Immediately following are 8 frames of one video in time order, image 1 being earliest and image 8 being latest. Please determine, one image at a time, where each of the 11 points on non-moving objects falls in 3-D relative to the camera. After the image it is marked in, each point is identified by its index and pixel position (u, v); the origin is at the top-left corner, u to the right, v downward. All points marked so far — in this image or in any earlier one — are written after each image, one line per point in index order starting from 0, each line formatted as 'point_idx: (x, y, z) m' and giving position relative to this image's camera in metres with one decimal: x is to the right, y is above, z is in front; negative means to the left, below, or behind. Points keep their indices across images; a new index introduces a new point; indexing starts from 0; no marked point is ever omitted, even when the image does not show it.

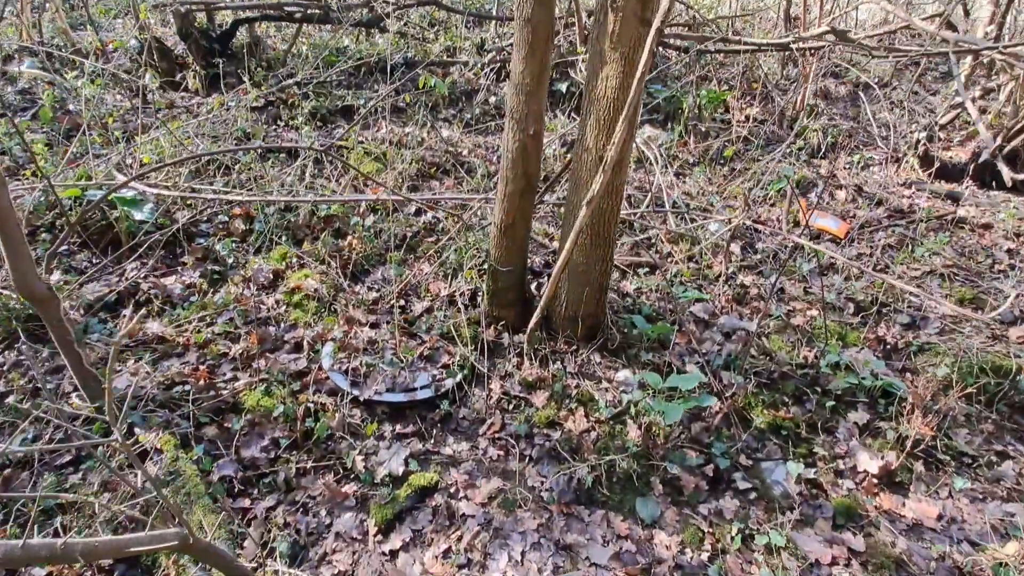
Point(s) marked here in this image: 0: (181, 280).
0: (-3.2, +0.1, +4.6) m
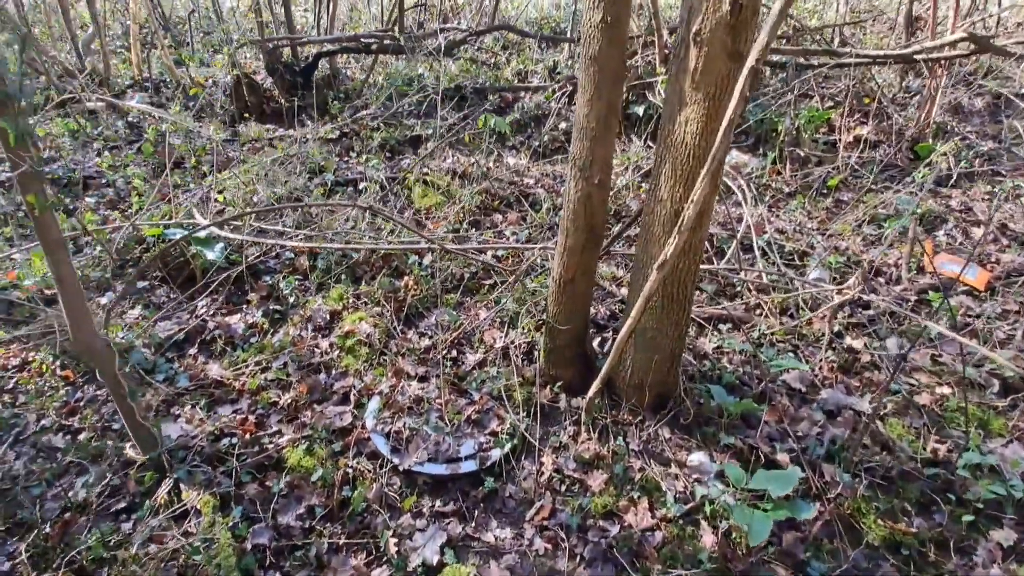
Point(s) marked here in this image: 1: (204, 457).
0: (-2.7, -0.3, +4.7) m
1: (-2.3, -1.2, +3.5) m
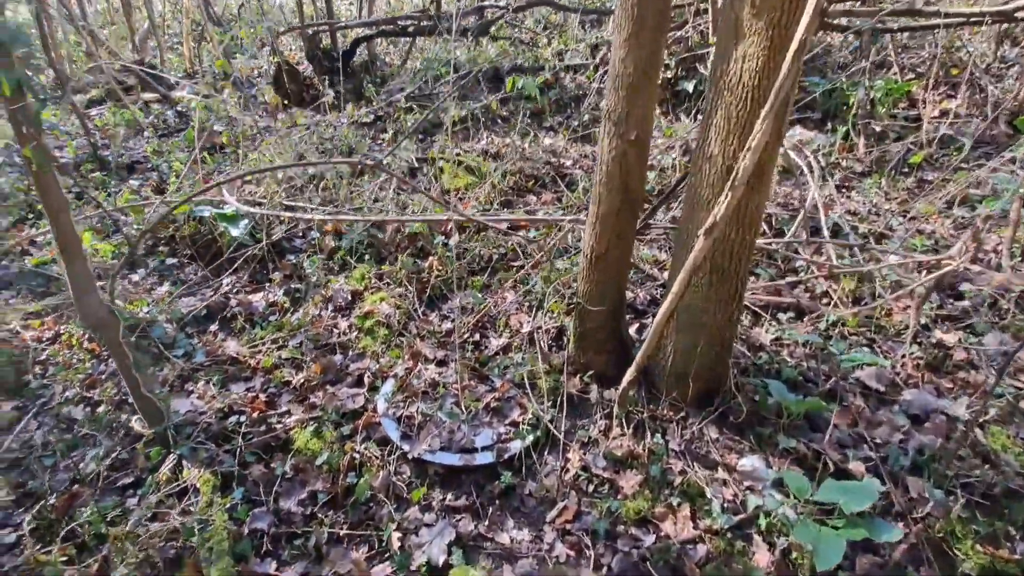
0: (-2.4, -0.1, +4.6) m
1: (-2.1, -1.0, +3.3) m
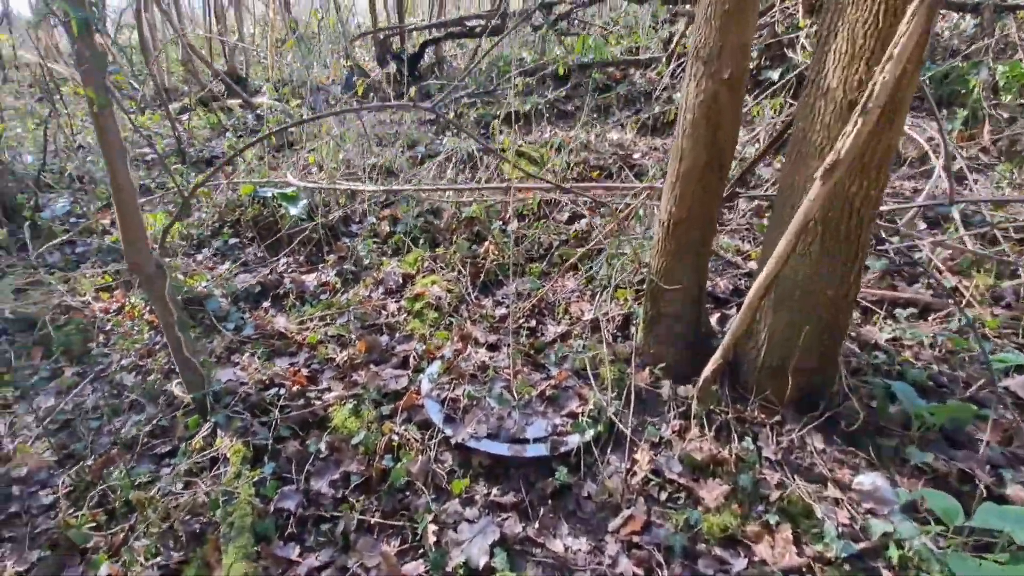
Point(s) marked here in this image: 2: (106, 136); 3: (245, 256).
0: (-1.8, +0.1, +4.5) m
1: (-1.8, -0.8, +3.1) m
2: (-2.3, +0.8, +2.6) m
3: (-2.7, +0.3, +4.9) m
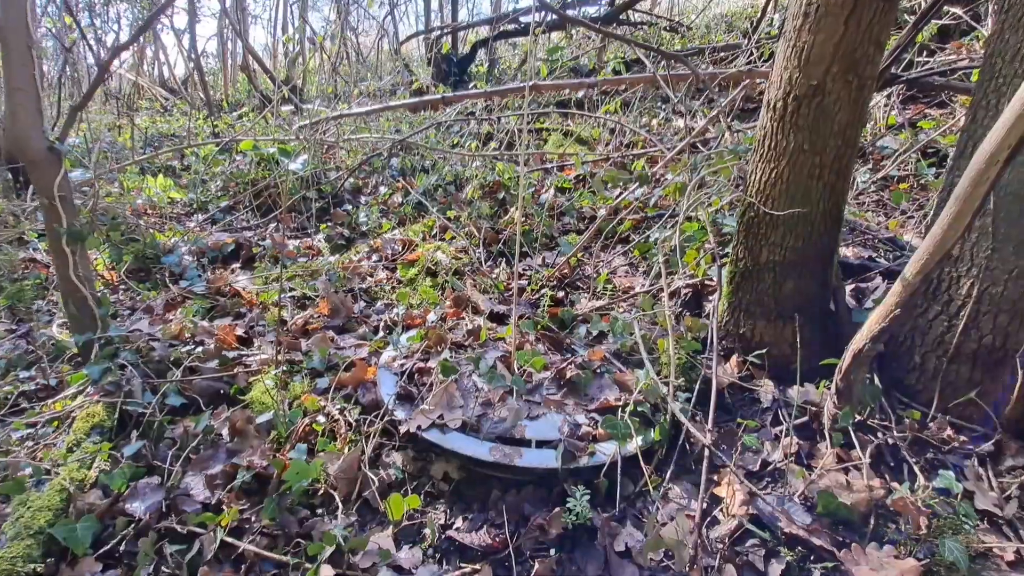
0: (-1.6, +0.4, +3.6) m
1: (-1.7, -0.3, +2.2) m
2: (-2.1, +1.3, +2.0) m
3: (-2.4, +0.6, +4.2) m
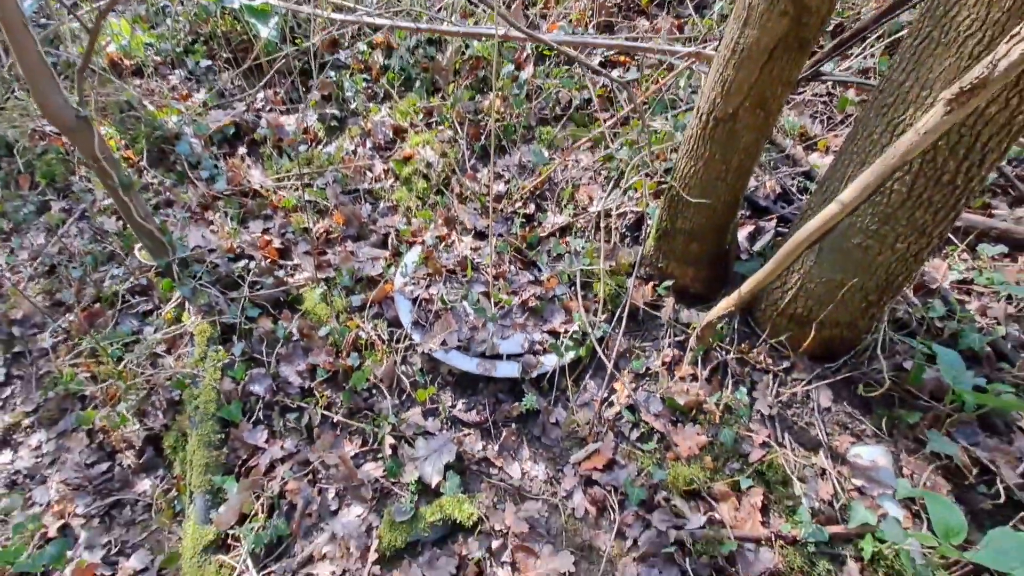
0: (-1.7, +1.4, +3.9) m
1: (-1.8, +0.1, +3.0) m
2: (-2.3, +1.4, +1.9) m
3: (-2.6, +1.8, +4.2) m
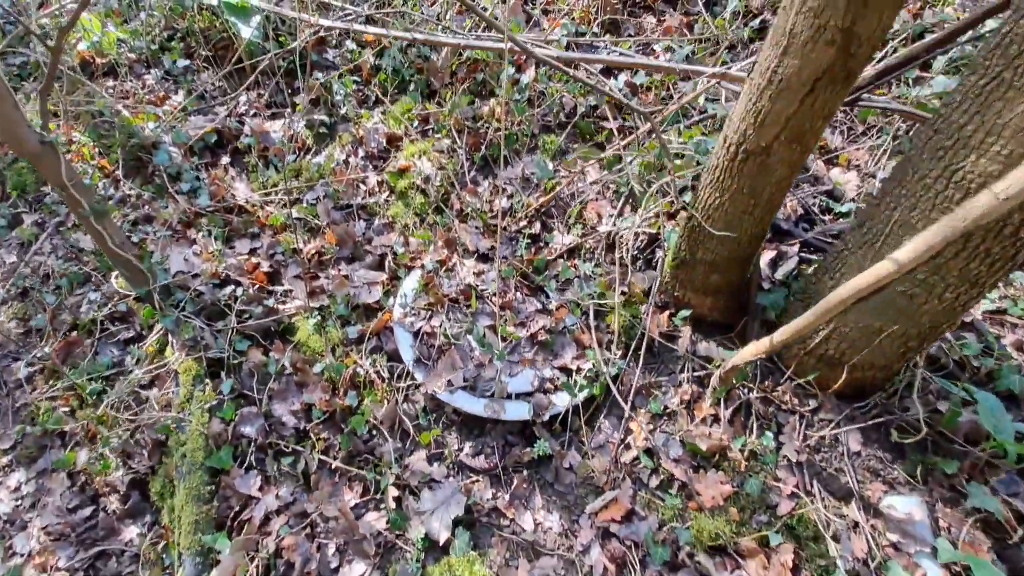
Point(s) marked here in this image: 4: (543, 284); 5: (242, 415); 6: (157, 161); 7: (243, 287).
0: (-1.7, +1.2, +3.6) m
1: (-1.8, -0.1, +2.8) m
2: (-2.2, +1.2, +1.7) m
3: (-2.6, +1.7, +3.9) m
4: (+0.2, 0.0, +2.7) m
5: (-1.4, -0.7, +2.5) m
6: (-2.6, +0.9, +3.5) m
7: (-1.6, 0.0, +2.8) m
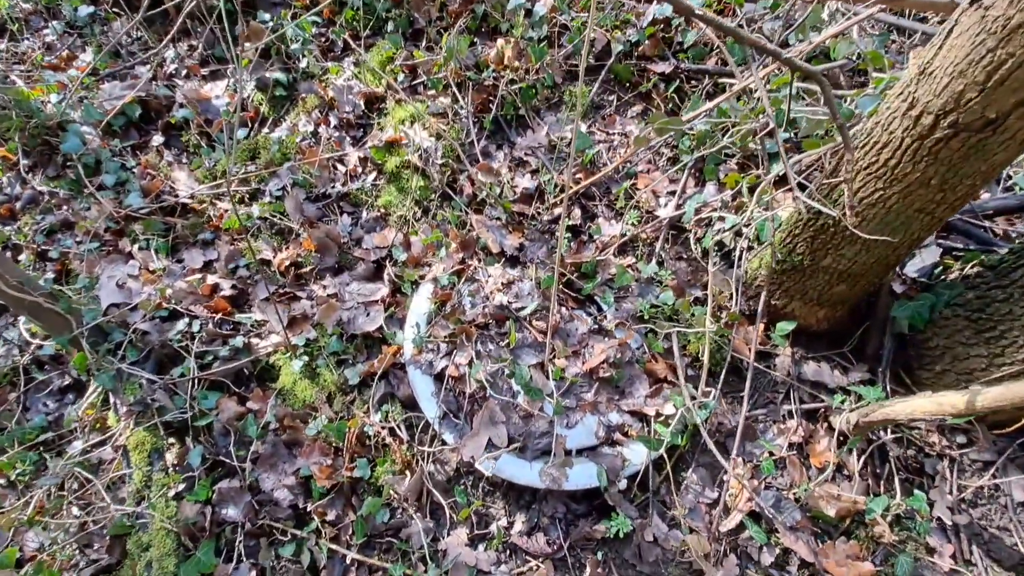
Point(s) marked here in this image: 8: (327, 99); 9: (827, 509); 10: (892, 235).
0: (-1.7, +1.1, +2.8) m
1: (-1.6, -0.3, +2.1) m
2: (-2.1, +0.9, +0.9) m
3: (-2.6, +1.6, +3.0) m
4: (+0.4, 0.0, +2.1) m
5: (-1.2, -0.8, +1.9) m
6: (-2.5, +0.8, +2.6) m
7: (-1.4, -0.1, +2.2) m
8: (-1.0, +1.0, +2.7) m
9: (+1.1, -0.8, +1.7) m
10: (+1.1, +0.2, +1.4) m
